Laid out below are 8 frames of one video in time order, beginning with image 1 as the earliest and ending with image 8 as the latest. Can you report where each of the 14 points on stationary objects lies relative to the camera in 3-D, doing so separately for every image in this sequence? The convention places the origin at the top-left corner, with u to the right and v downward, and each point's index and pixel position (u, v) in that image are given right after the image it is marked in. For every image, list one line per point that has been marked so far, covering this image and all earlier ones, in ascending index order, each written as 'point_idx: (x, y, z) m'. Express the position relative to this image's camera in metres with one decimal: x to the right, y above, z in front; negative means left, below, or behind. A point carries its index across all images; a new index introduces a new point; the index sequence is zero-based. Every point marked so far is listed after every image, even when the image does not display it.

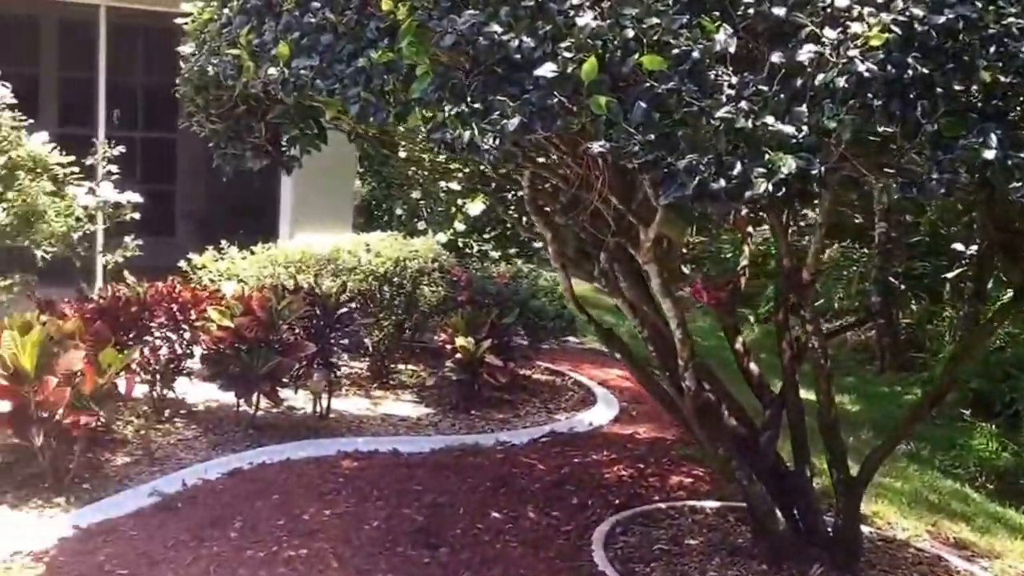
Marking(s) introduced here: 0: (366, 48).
0: (-0.4, +0.7, +3.5) m
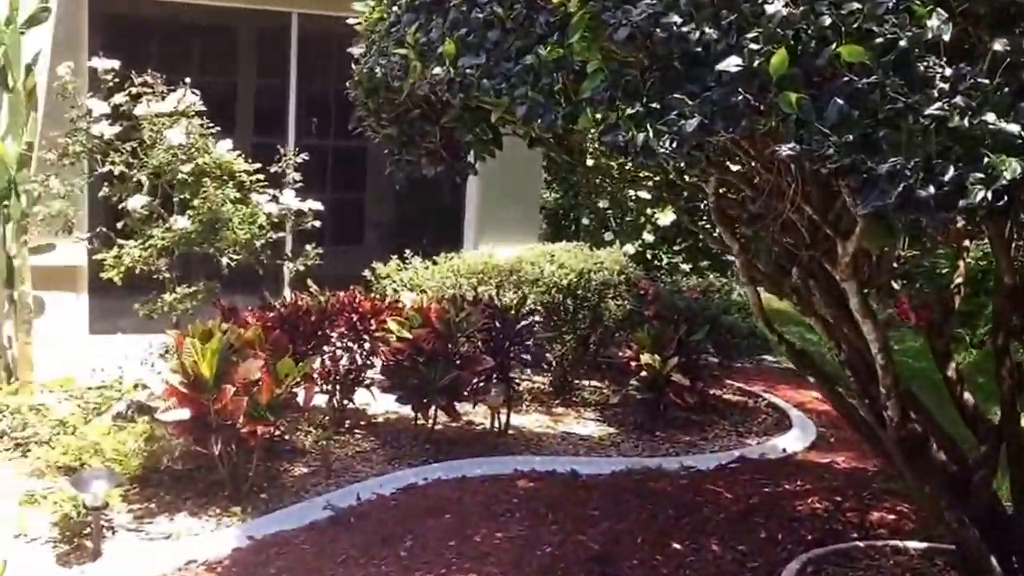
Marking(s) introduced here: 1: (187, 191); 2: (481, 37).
0: (+0.1, +0.7, +3.3) m
1: (-1.3, +0.4, +4.9) m
2: (-0.1, +0.7, +3.3) m
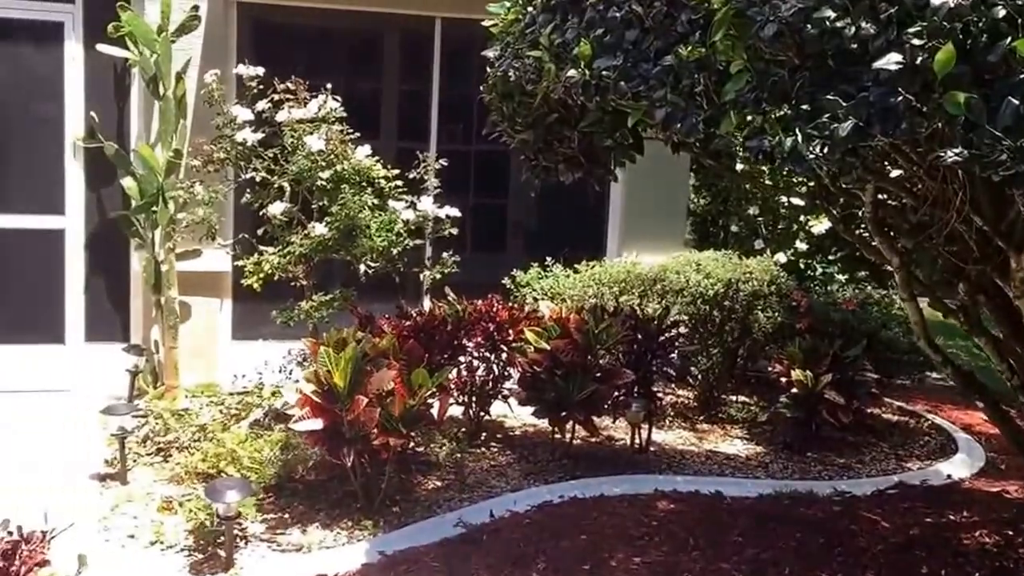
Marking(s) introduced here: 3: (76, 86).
0: (+0.4, +0.6, +3.0) m
1: (-0.8, +0.4, +4.9) m
2: (+0.3, +0.7, +3.2) m
3: (-2.0, +0.9, +5.4) m
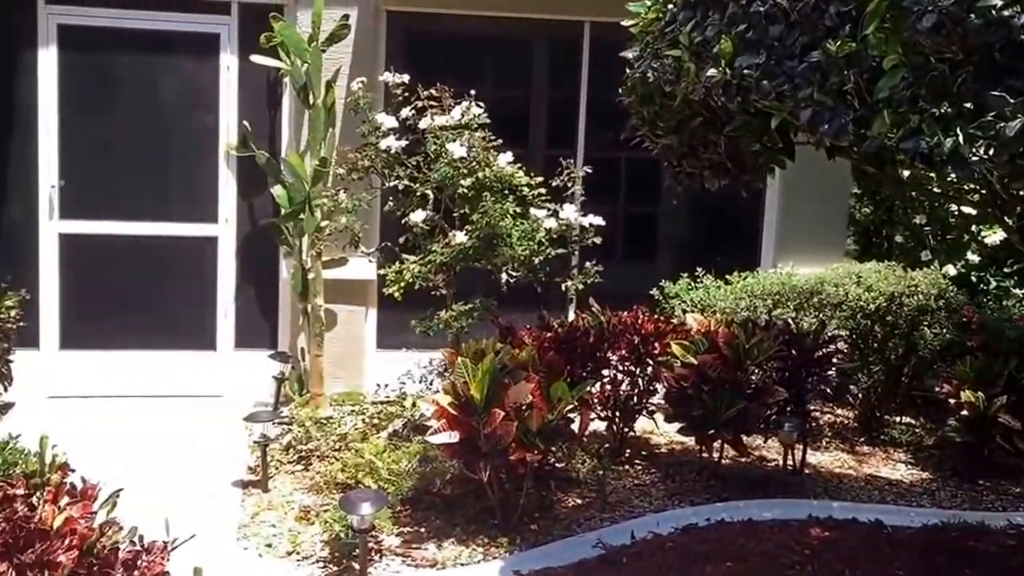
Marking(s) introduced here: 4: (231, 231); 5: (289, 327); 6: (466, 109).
0: (+0.7, +0.6, +2.8) m
1: (-0.2, +0.3, +4.8) m
2: (+0.6, +0.6, +2.9) m
3: (-1.3, +0.9, +5.5) m
4: (-1.3, +0.3, +5.6) m
5: (-1.1, -0.2, +5.7) m
6: (-0.2, +0.7, +4.9) m
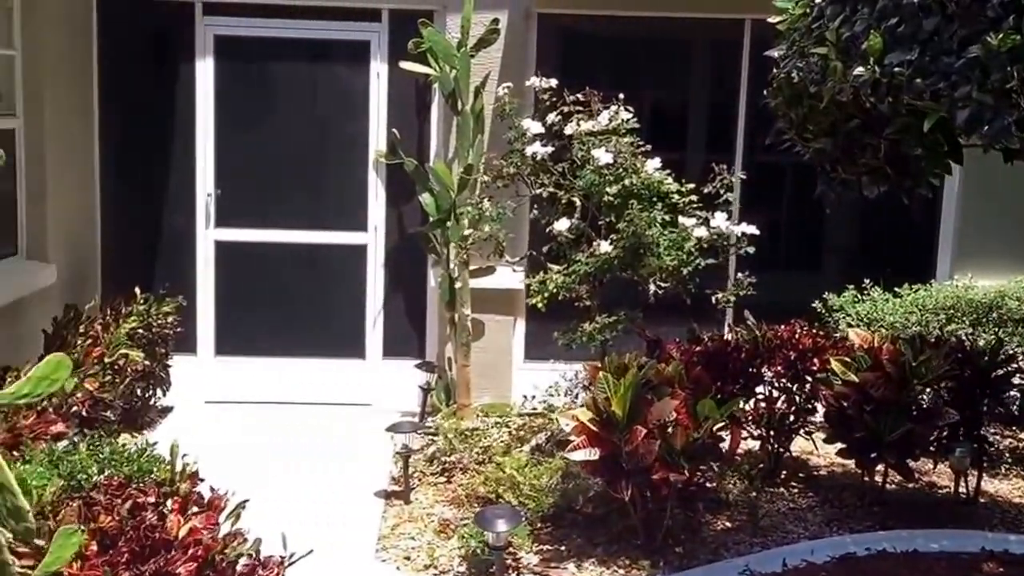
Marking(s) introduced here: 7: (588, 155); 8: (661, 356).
0: (+1.0, +0.5, +2.5) m
1: (+0.4, +0.3, +4.6) m
2: (+0.9, +0.6, +2.7) m
3: (-0.6, +0.8, +5.5) m
4: (-0.6, +0.2, +5.6) m
5: (-0.4, -0.2, +5.6) m
6: (+0.4, +0.7, +4.7) m
7: (+0.3, +0.5, +4.6) m
8: (+0.6, -0.3, +4.6) m
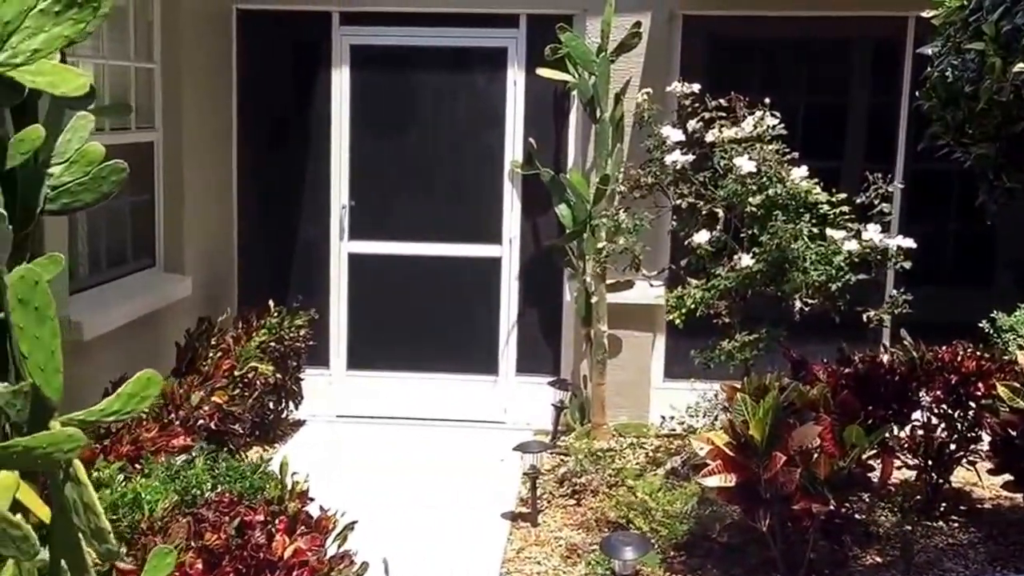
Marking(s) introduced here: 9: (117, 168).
0: (+1.2, +0.5, +2.2) m
1: (+0.9, +0.2, +4.3) m
2: (+1.1, +0.5, +2.4) m
3: (0.0, +0.8, +5.4) m
4: (0.0, +0.2, +5.5) m
5: (+0.3, -0.3, +5.5) m
6: (+0.9, +0.6, +4.4) m
7: (+0.8, +0.4, +4.4) m
8: (+1.1, -0.3, +4.3) m
9: (-1.0, +0.3, +3.1) m
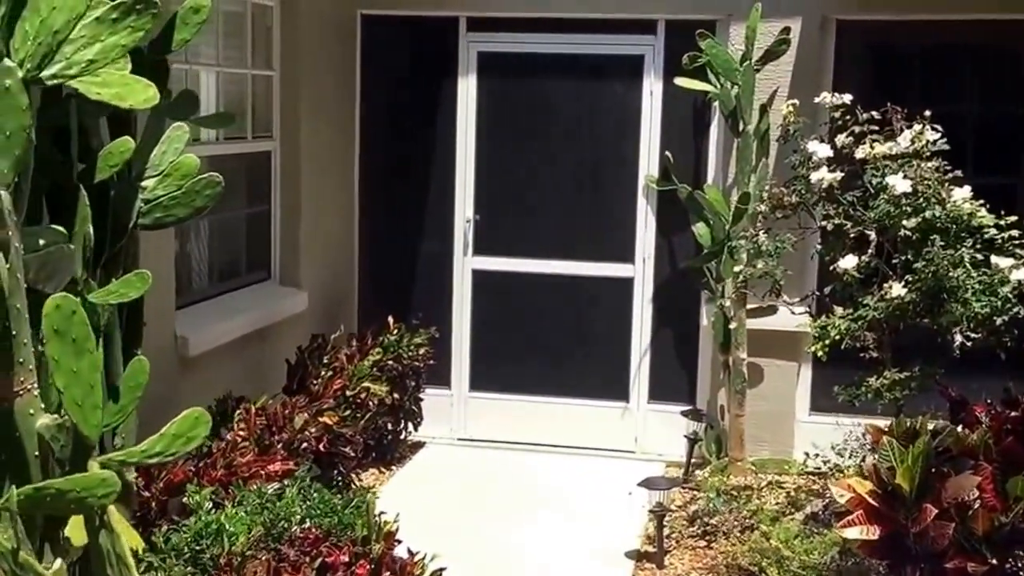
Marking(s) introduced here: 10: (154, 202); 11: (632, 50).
0: (+1.3, +0.4, +1.8) m
1: (+1.3, +0.1, +3.9) m
2: (+1.3, +0.4, +1.9) m
3: (+0.6, +0.7, +5.0) m
4: (+0.6, +0.1, +5.1) m
5: (+0.8, -0.4, +5.1) m
6: (+1.3, +0.5, +4.0) m
7: (+1.2, +0.3, +4.0) m
8: (+1.5, -0.4, +3.9) m
9: (-0.7, +0.3, +3.0) m
10: (-0.9, +0.2, +3.0) m
11: (+0.5, +1.1, +5.4) m
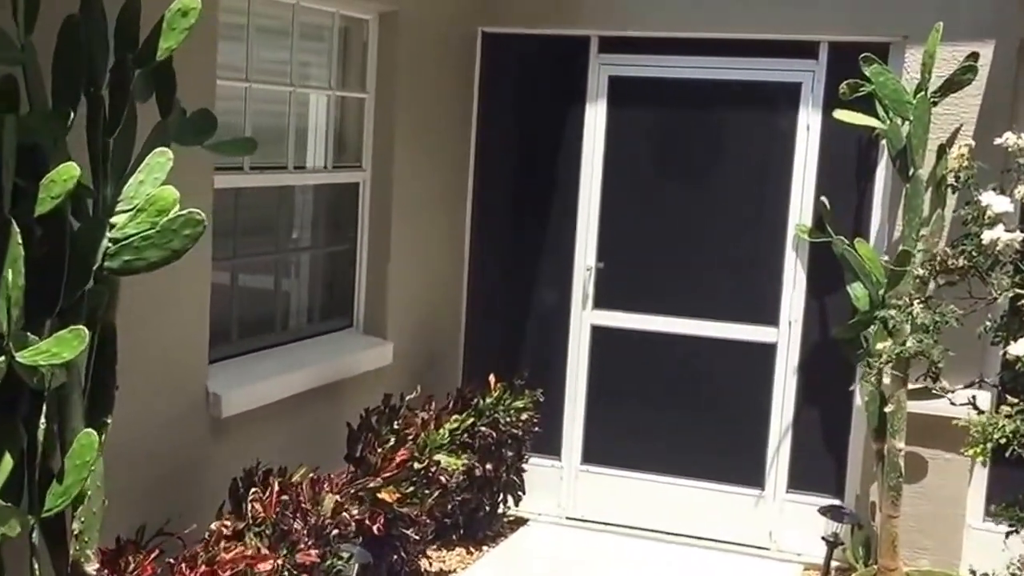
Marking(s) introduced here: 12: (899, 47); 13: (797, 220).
0: (+1.2, +0.2, +0.9) m
1: (+1.5, -0.1, +3.0) m
2: (+1.2, +0.3, +1.1) m
3: (+1.0, +0.4, +4.3) m
4: (+1.0, -0.2, +4.3) m
5: (+1.2, -0.7, +4.3) m
6: (+1.6, +0.3, +3.1) m
7: (+1.4, +0.1, +3.1) m
8: (+1.6, -0.7, +2.9) m
9: (-0.7, +0.1, +2.4) m
10: (-0.8, +0.1, +2.4) m
11: (+1.0, +0.8, +4.6) m
12: (+1.4, +0.9, +4.3) m
13: (+1.0, +0.2, +4.3) m
